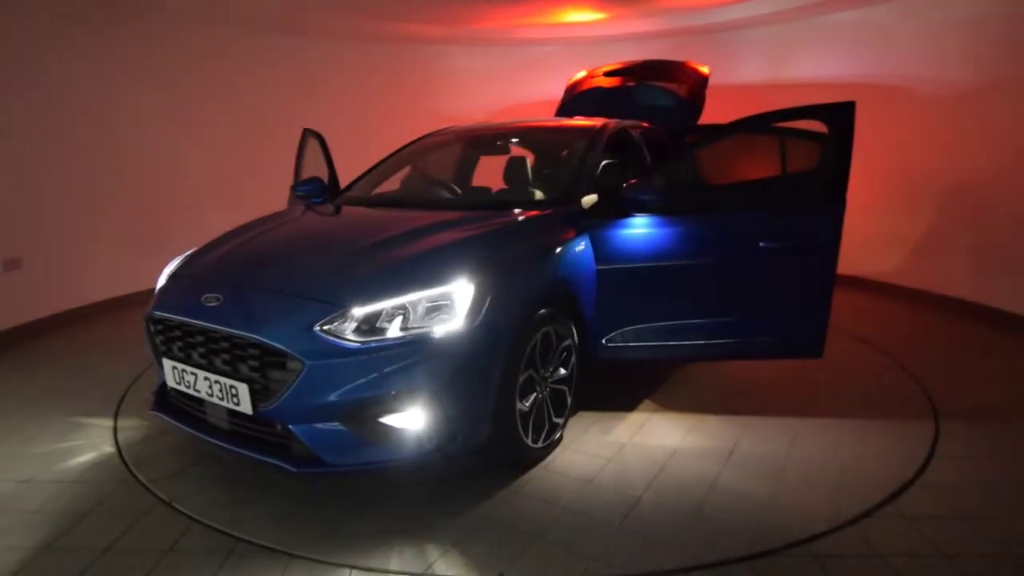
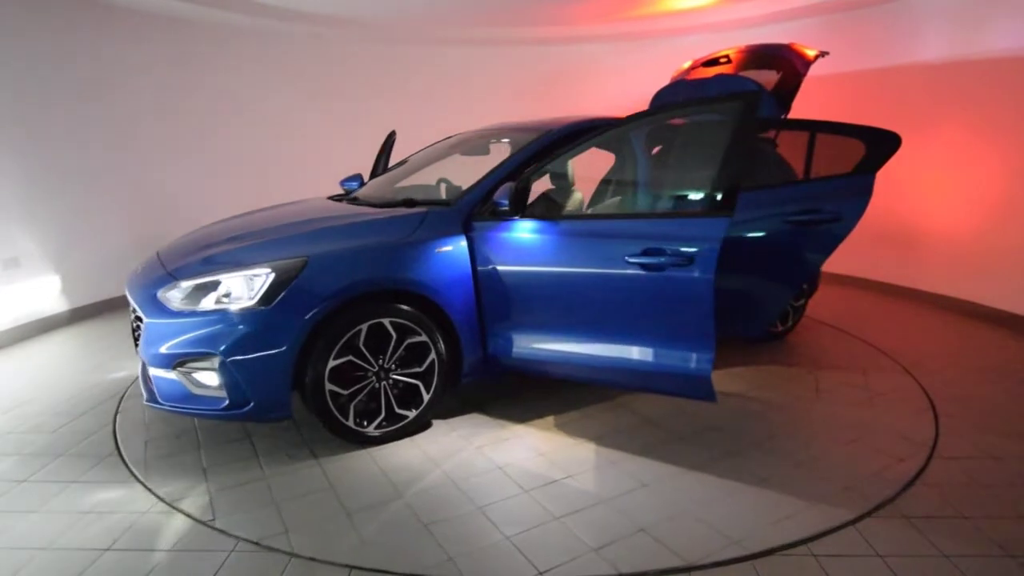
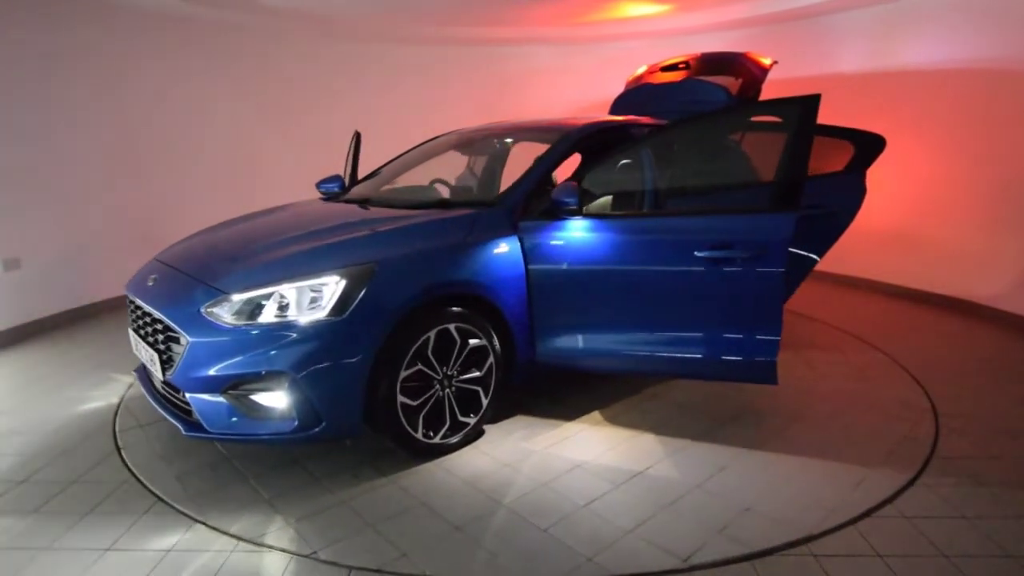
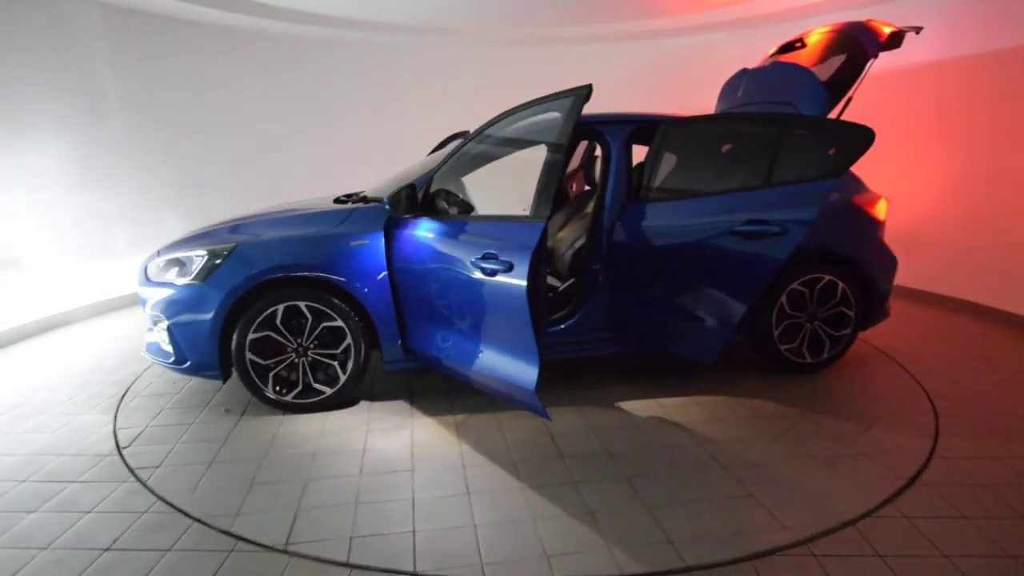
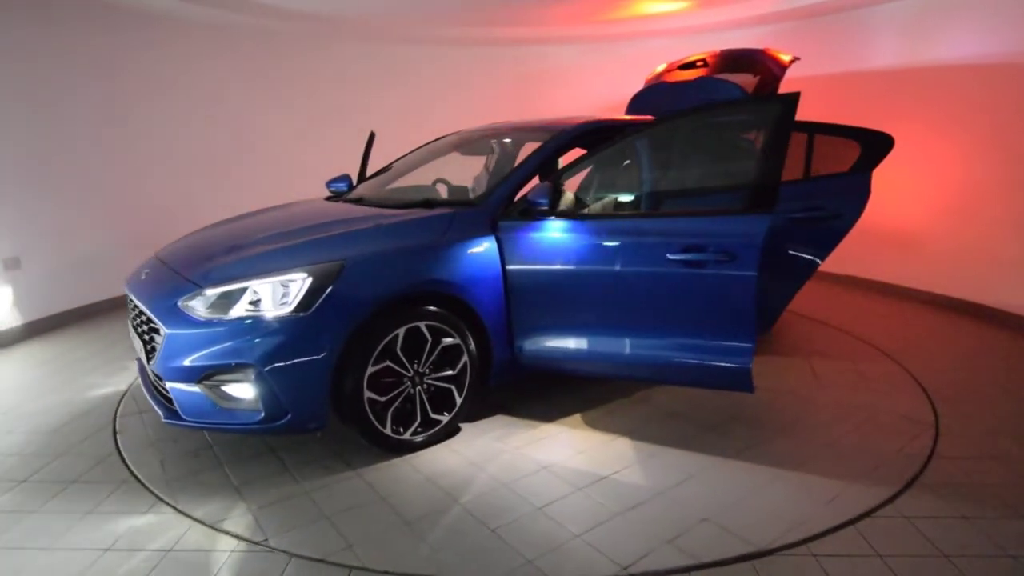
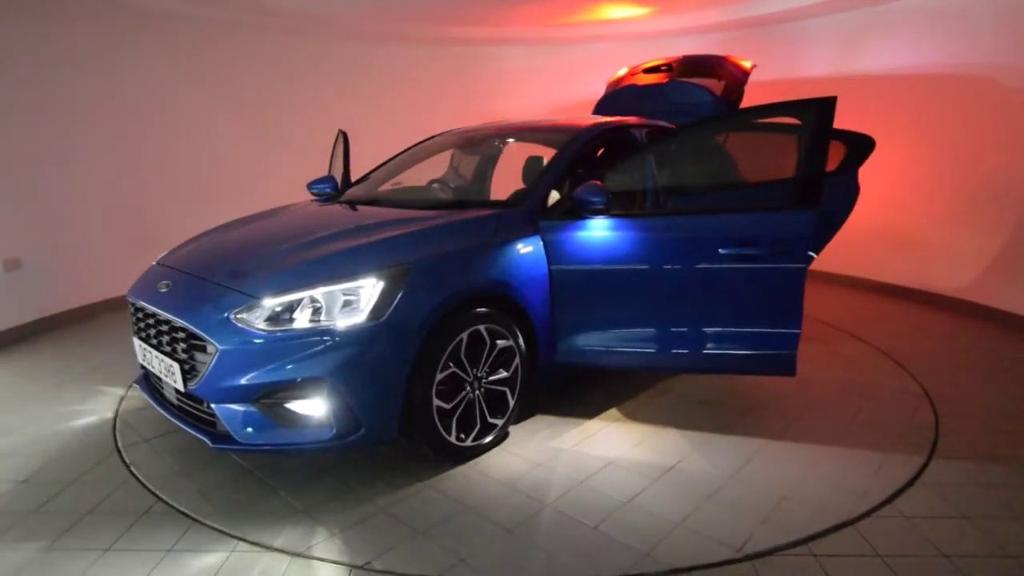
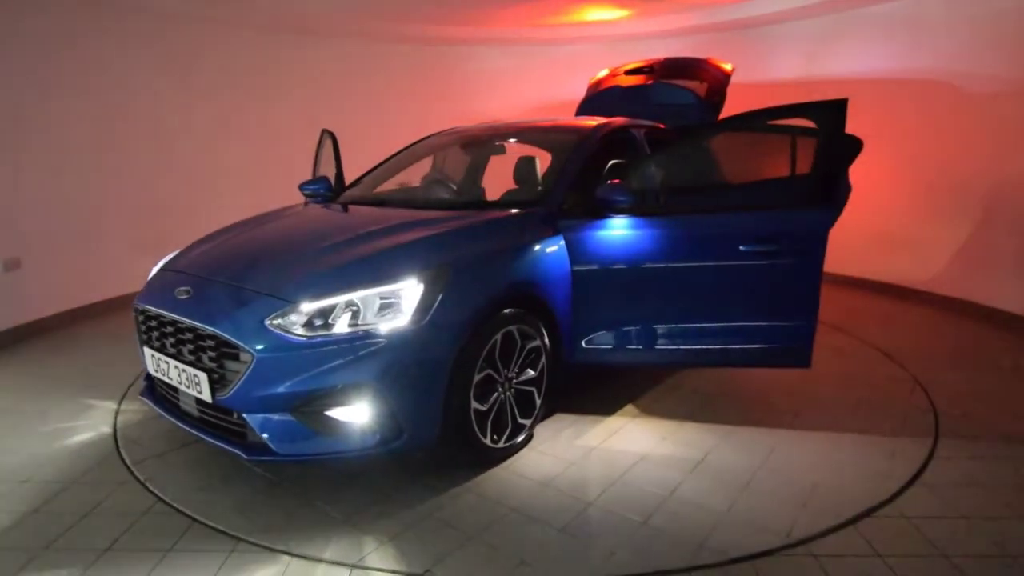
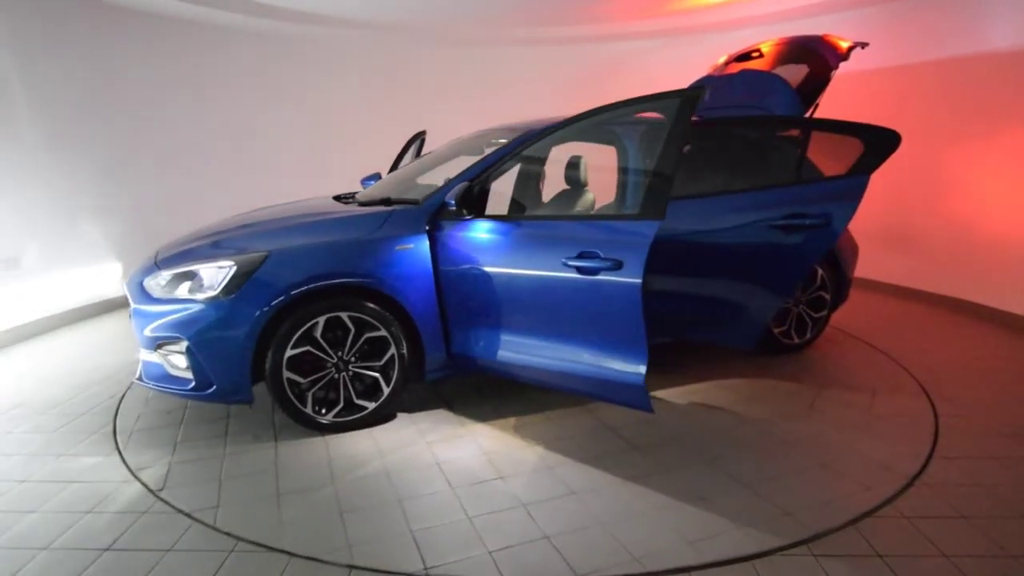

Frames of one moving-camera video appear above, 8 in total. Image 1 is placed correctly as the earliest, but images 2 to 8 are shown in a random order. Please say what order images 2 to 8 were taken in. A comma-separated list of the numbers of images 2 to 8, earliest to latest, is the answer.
7, 6, 3, 5, 2, 8, 4
